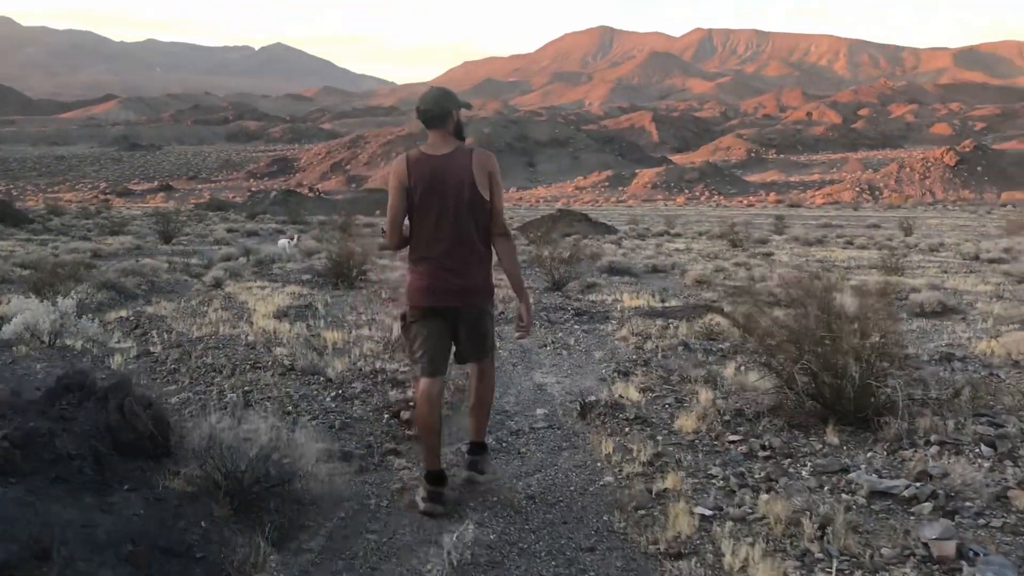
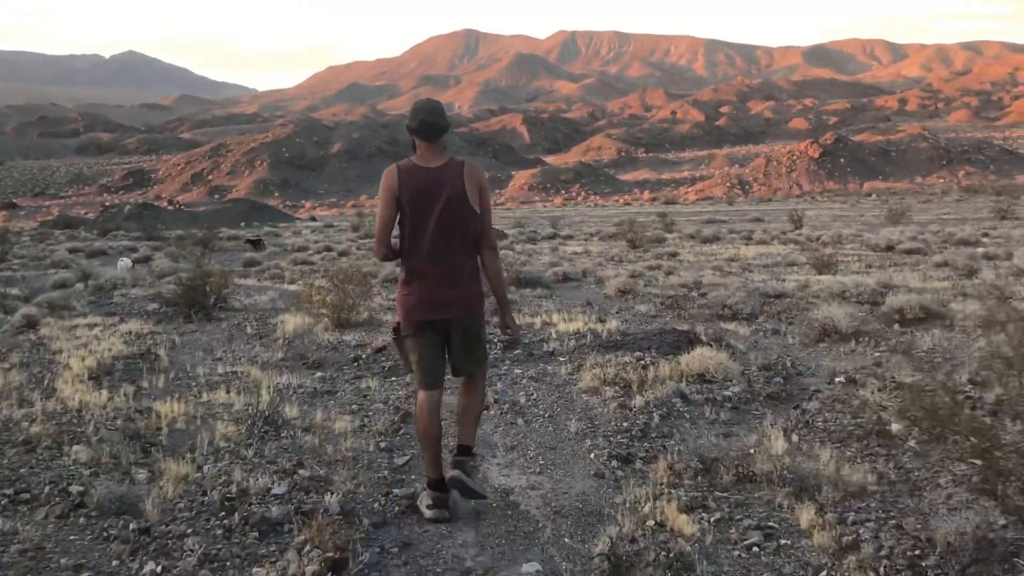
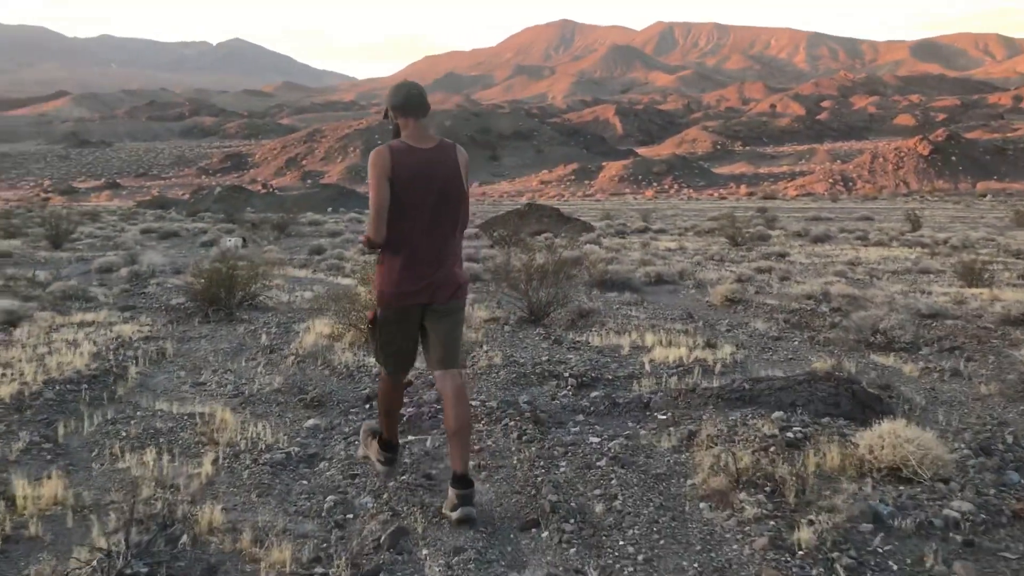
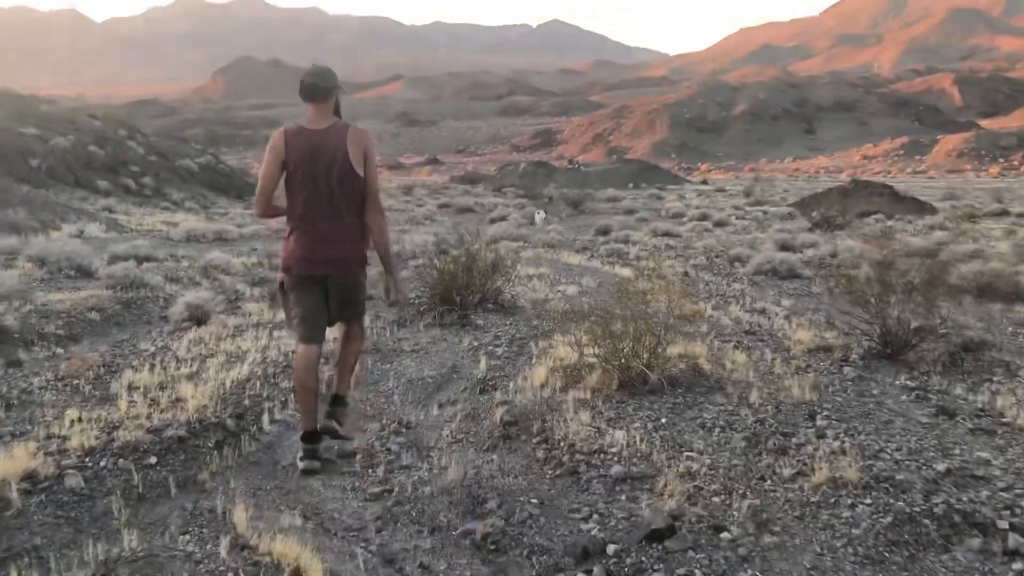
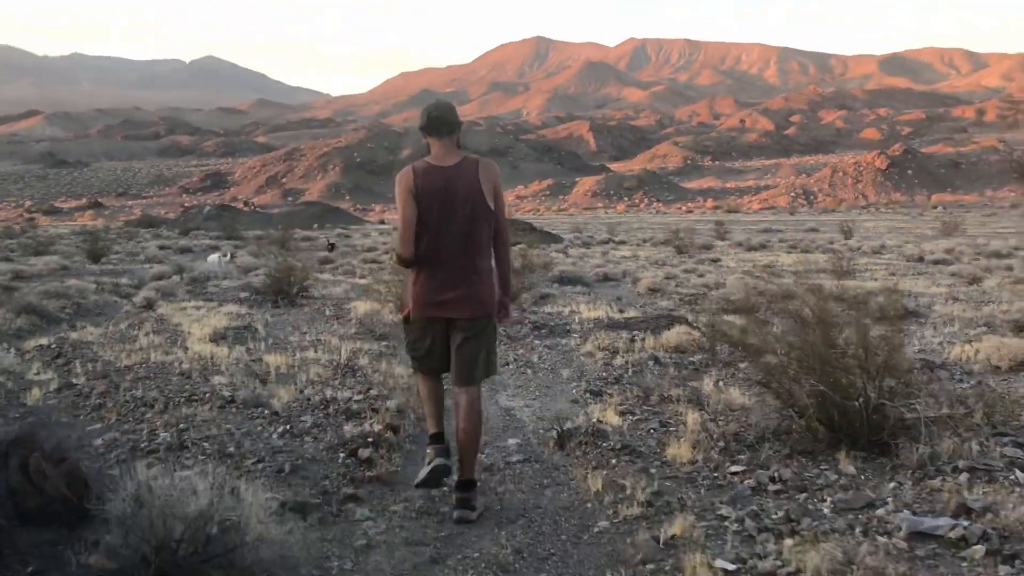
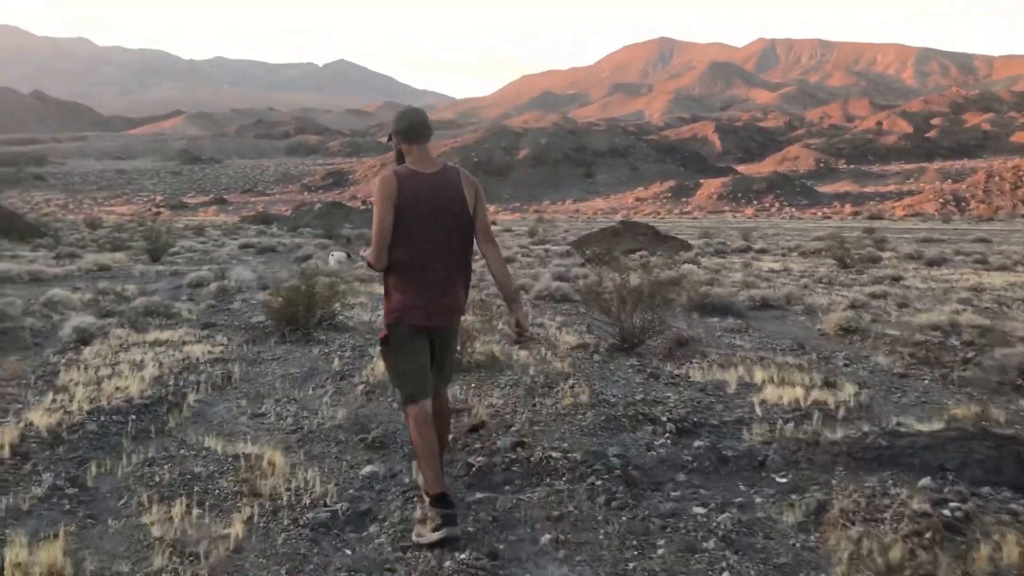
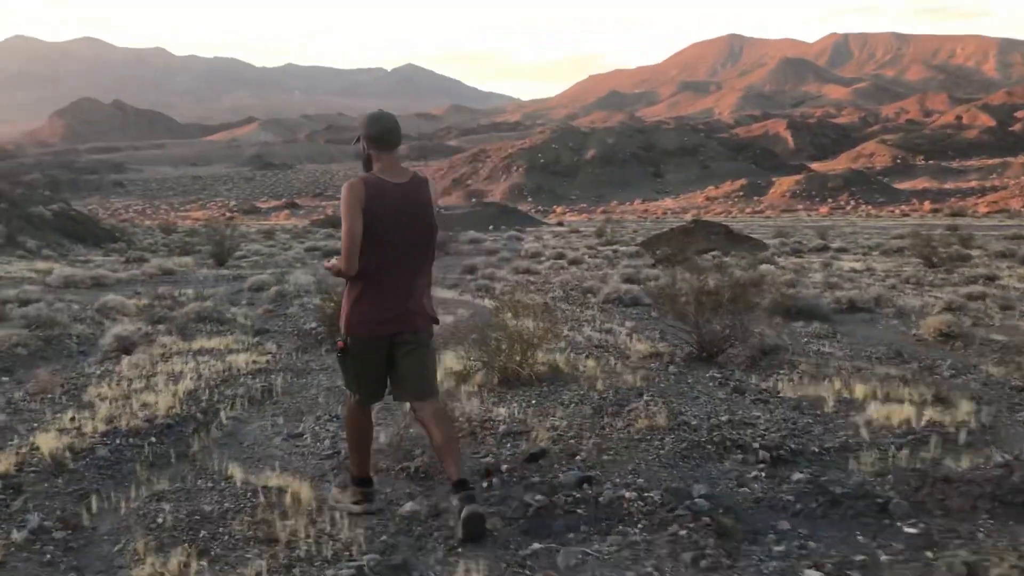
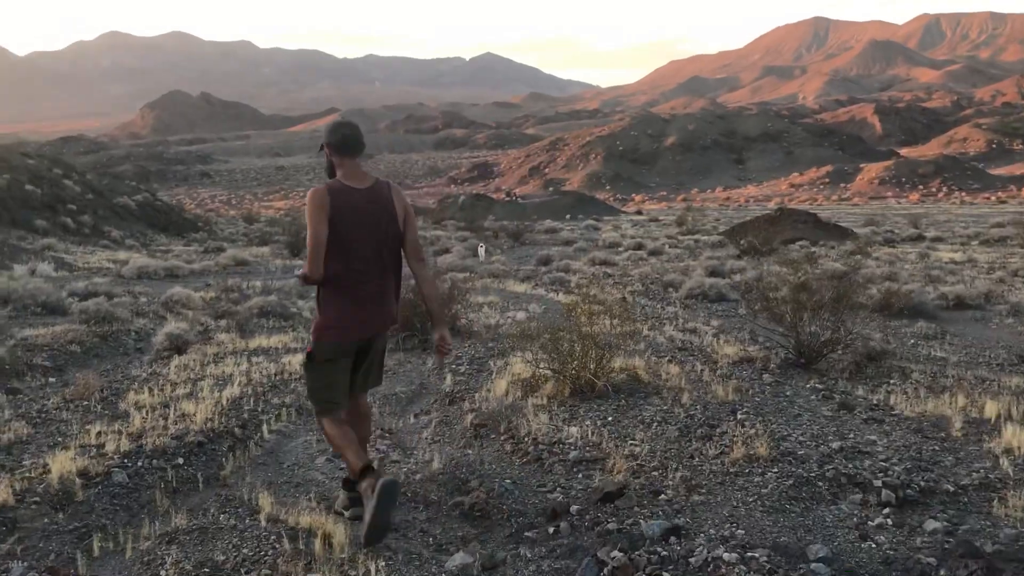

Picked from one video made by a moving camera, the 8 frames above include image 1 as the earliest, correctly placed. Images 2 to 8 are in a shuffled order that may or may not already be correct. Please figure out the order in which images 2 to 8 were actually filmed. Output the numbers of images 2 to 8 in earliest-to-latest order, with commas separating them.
5, 2, 3, 6, 7, 8, 4
